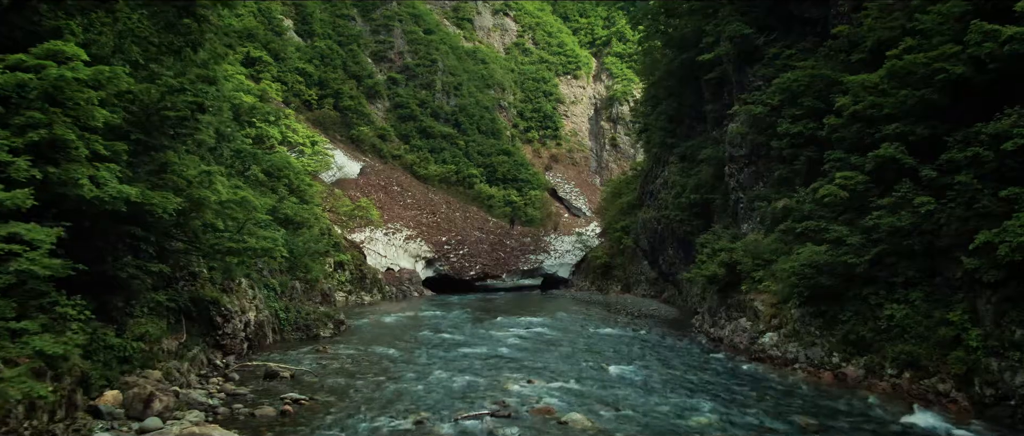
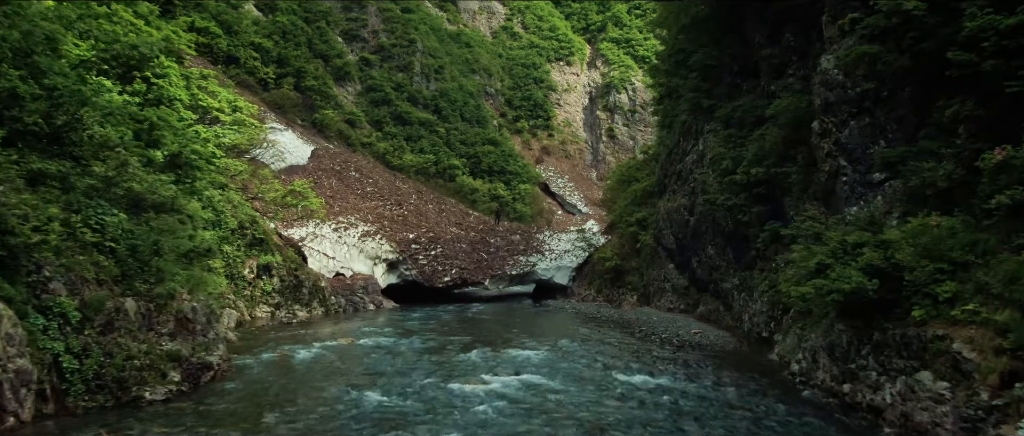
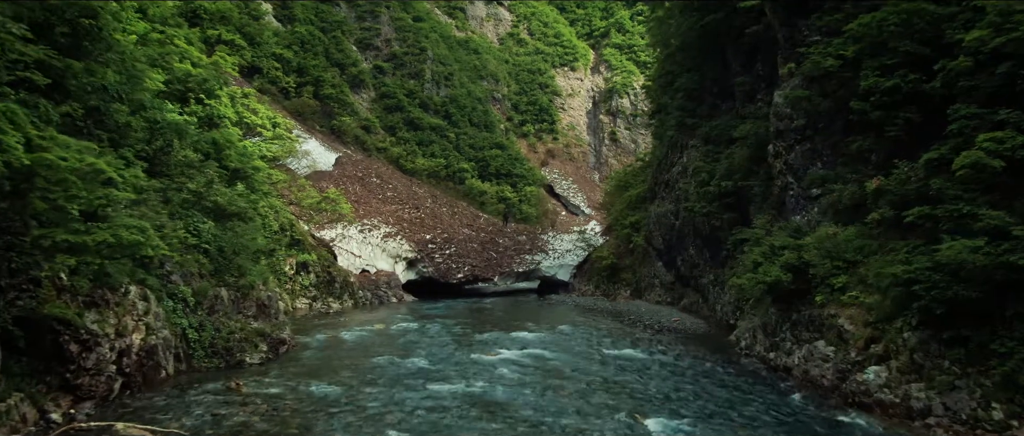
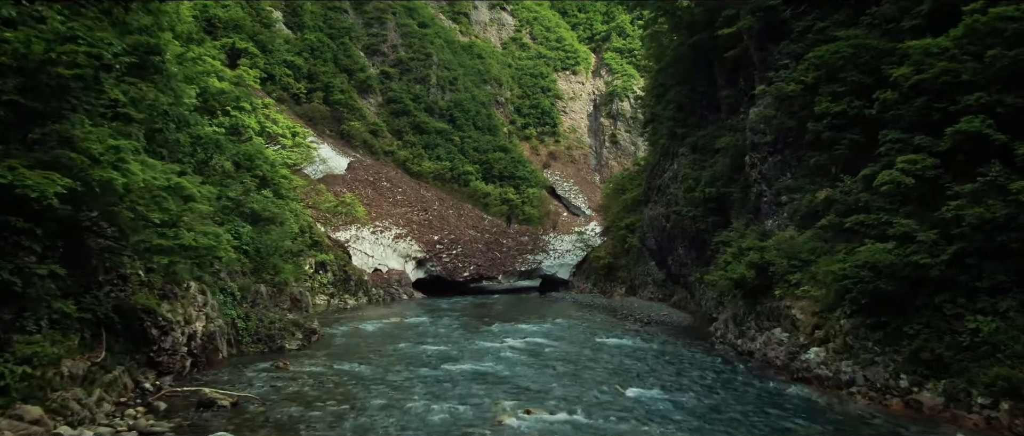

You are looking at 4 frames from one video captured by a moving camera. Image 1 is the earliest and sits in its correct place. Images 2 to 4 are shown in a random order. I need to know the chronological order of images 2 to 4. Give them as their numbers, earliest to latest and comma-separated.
4, 3, 2
